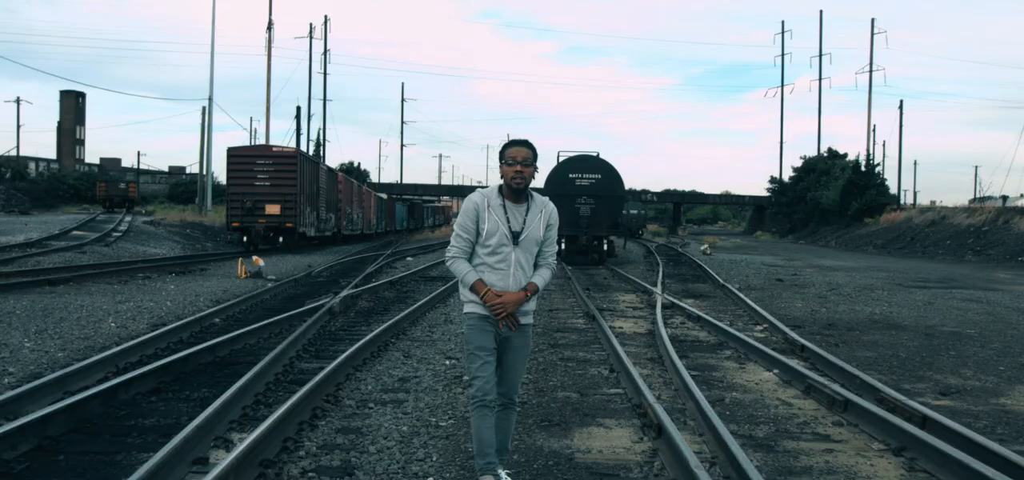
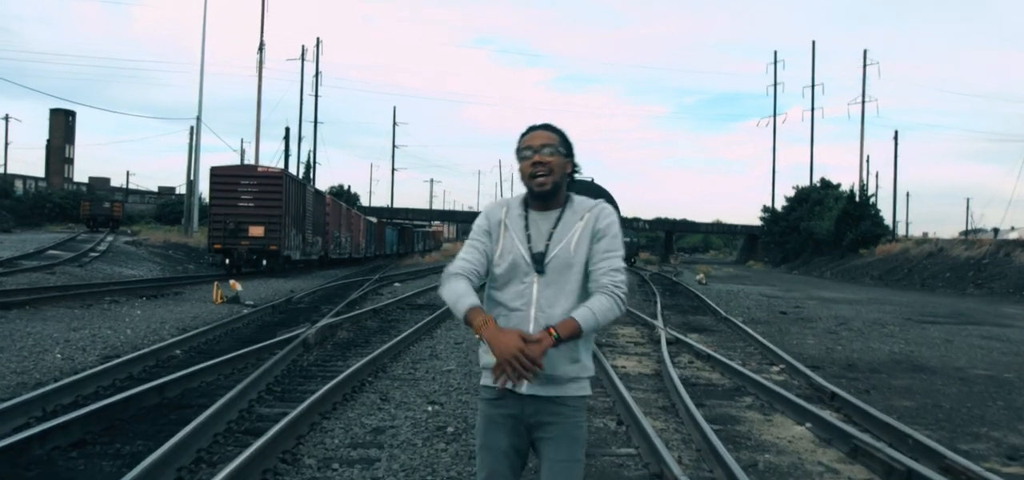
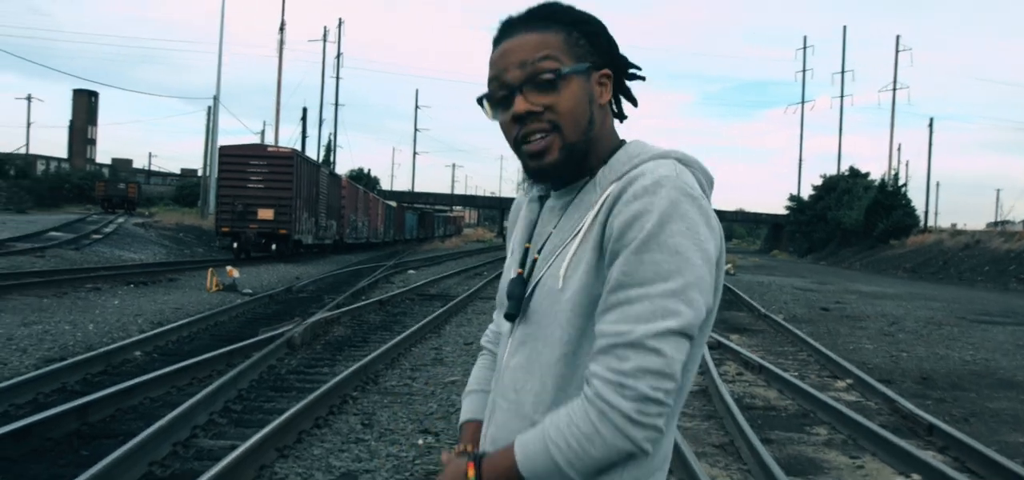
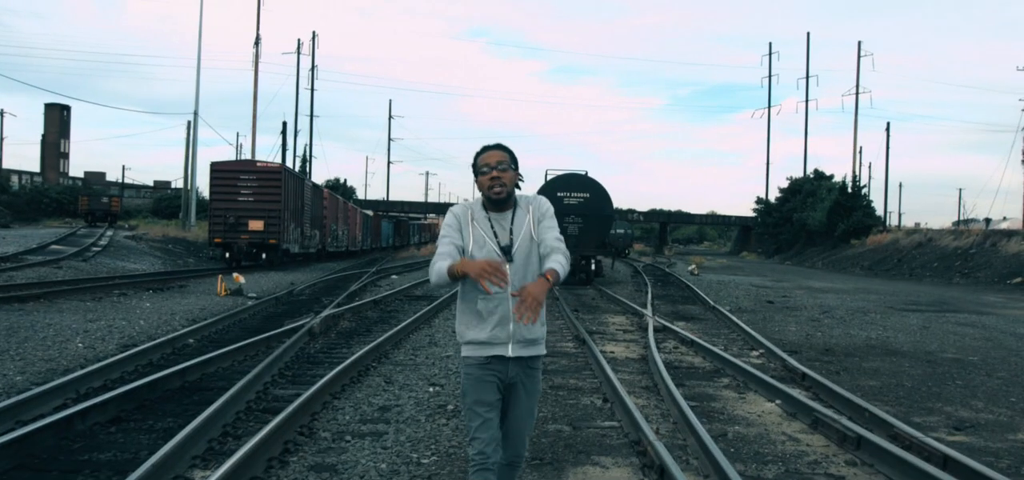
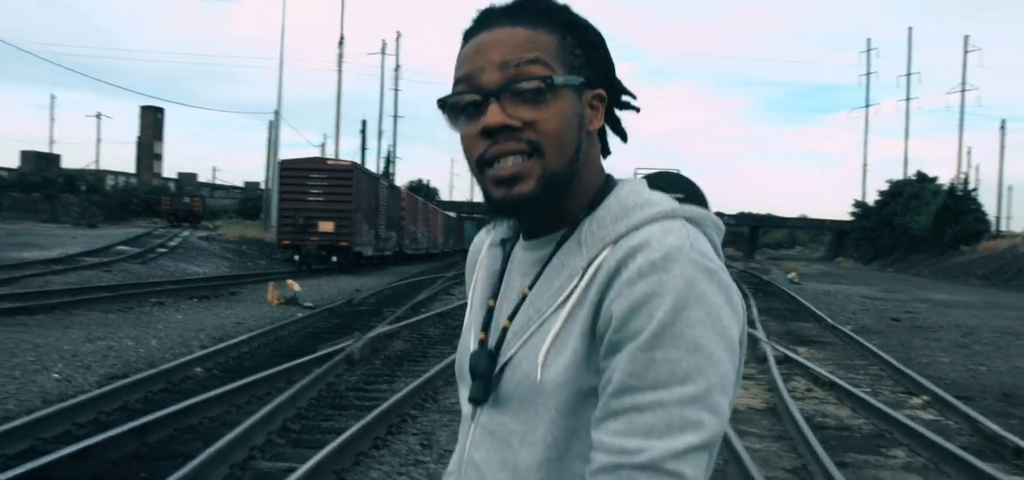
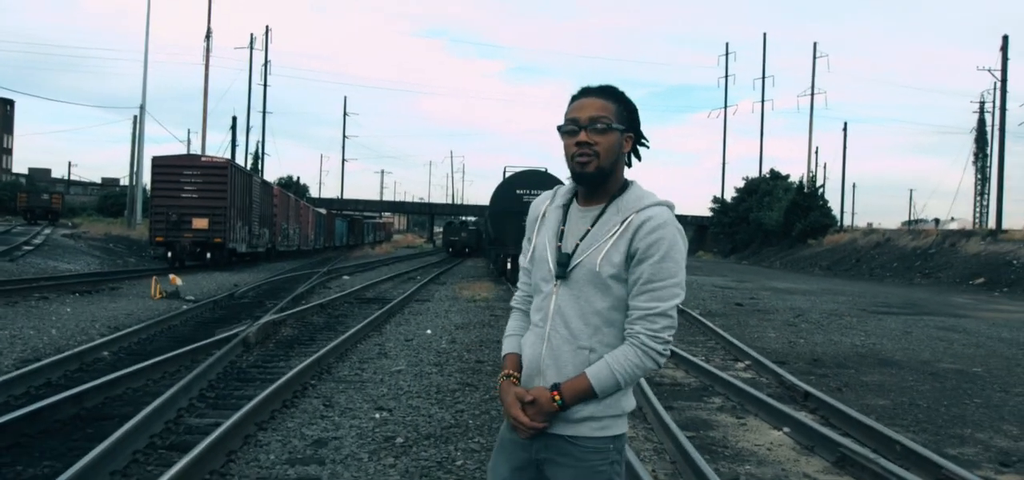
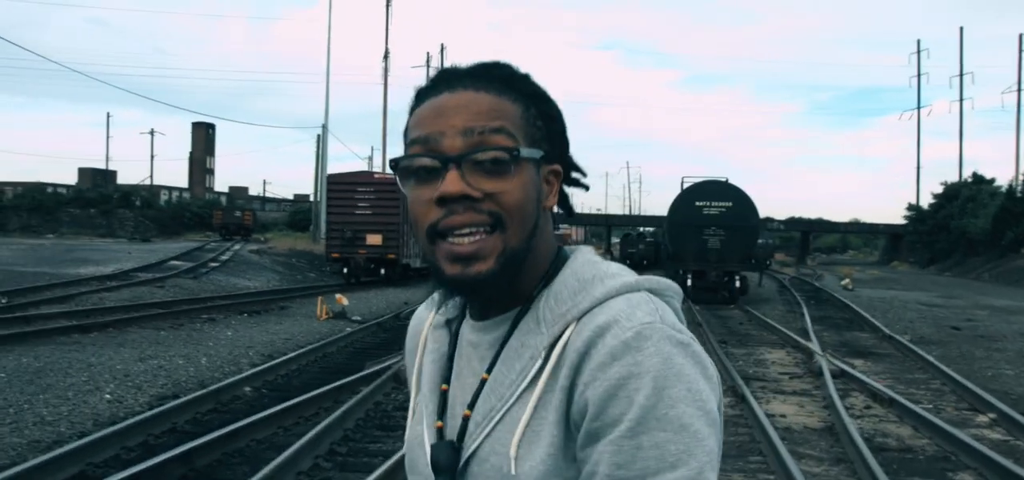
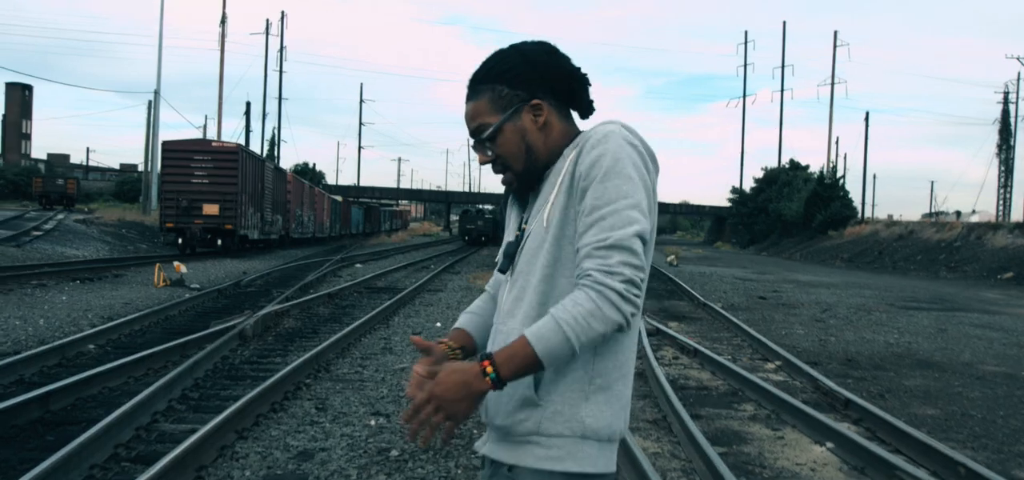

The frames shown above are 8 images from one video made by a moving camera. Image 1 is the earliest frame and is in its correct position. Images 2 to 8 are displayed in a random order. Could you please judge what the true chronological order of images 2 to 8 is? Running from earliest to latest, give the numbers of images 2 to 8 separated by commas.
4, 2, 6, 8, 3, 5, 7
